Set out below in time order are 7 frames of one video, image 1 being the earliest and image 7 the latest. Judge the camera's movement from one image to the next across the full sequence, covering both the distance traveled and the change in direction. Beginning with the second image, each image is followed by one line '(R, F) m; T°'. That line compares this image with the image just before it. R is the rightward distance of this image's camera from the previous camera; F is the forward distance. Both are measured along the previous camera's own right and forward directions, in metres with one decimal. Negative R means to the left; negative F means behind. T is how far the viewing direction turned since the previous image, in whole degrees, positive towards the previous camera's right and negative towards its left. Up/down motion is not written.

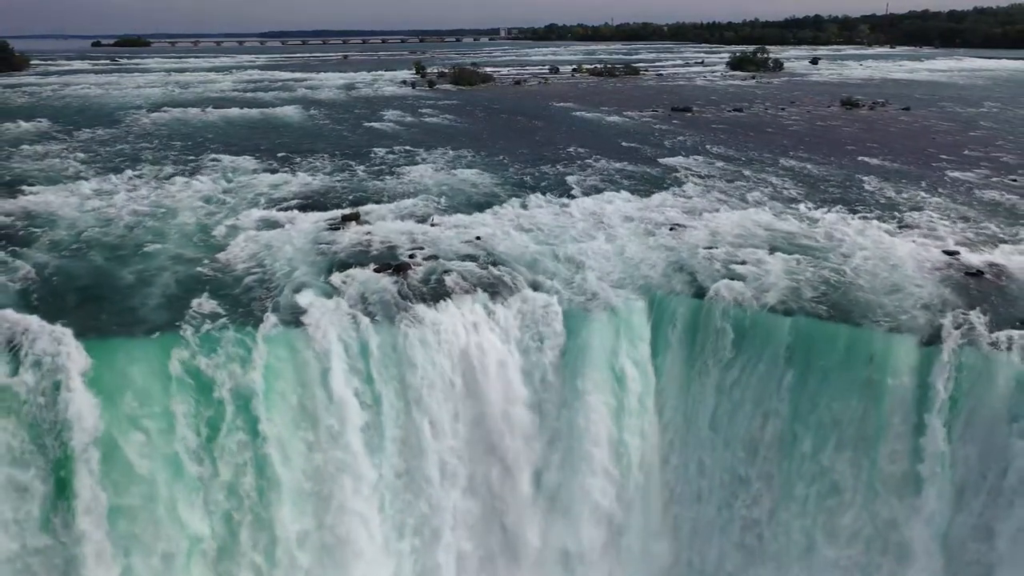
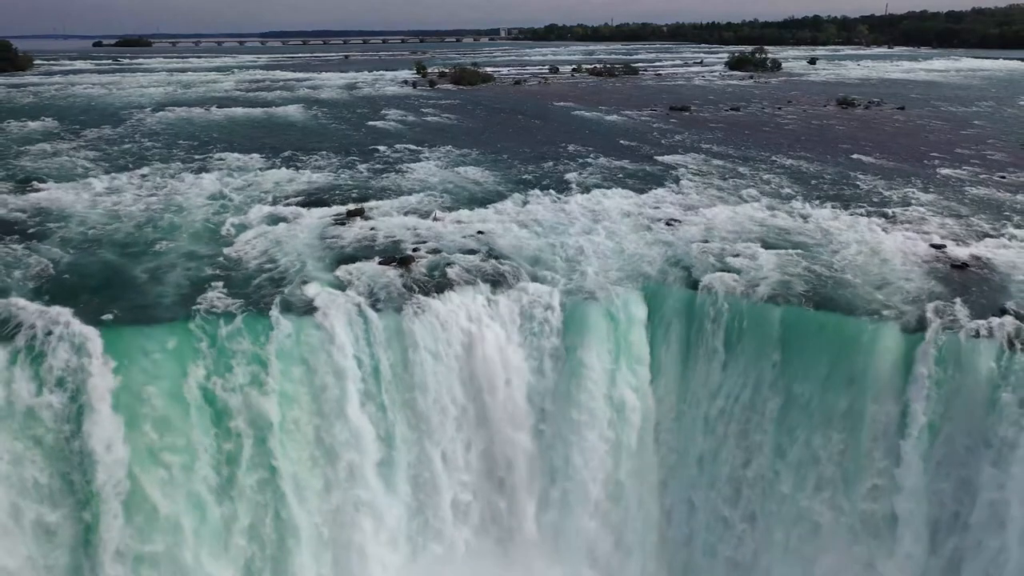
(0.0, -0.3) m; 0°
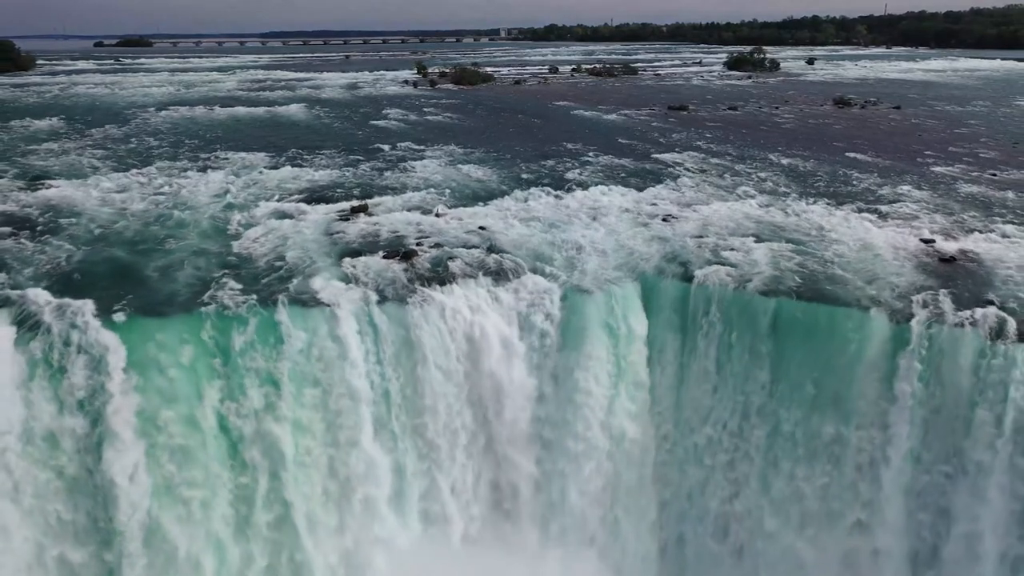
(0.0, -0.3) m; 0°
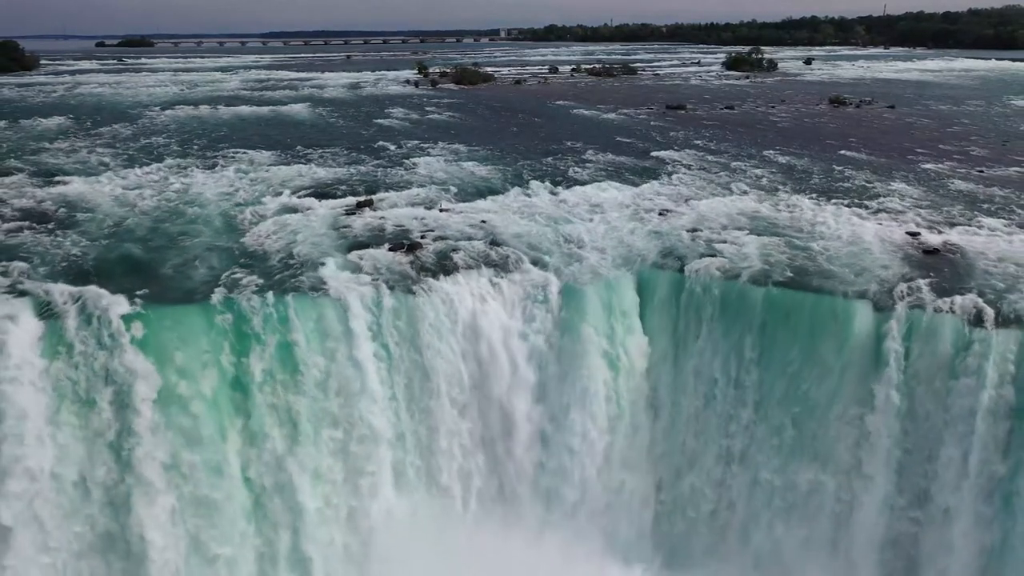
(0.0, -0.4) m; 0°
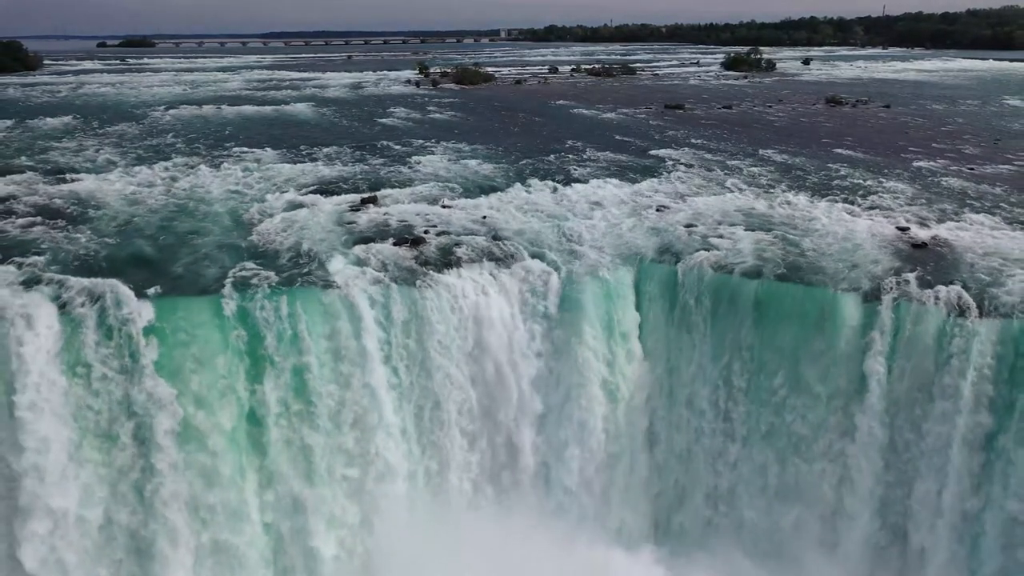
(0.0, -0.3) m; 0°
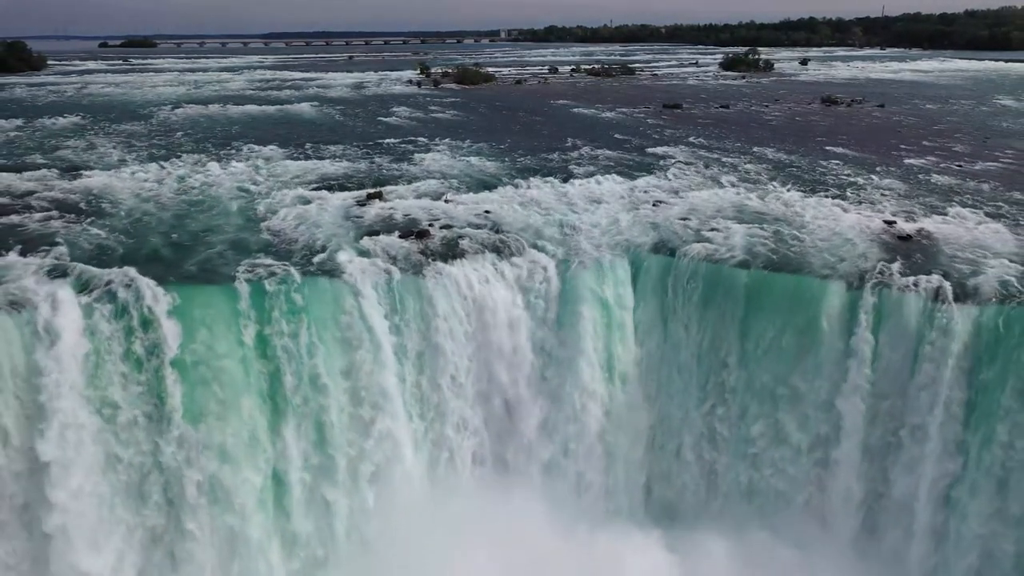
(0.0, -0.4) m; 0°
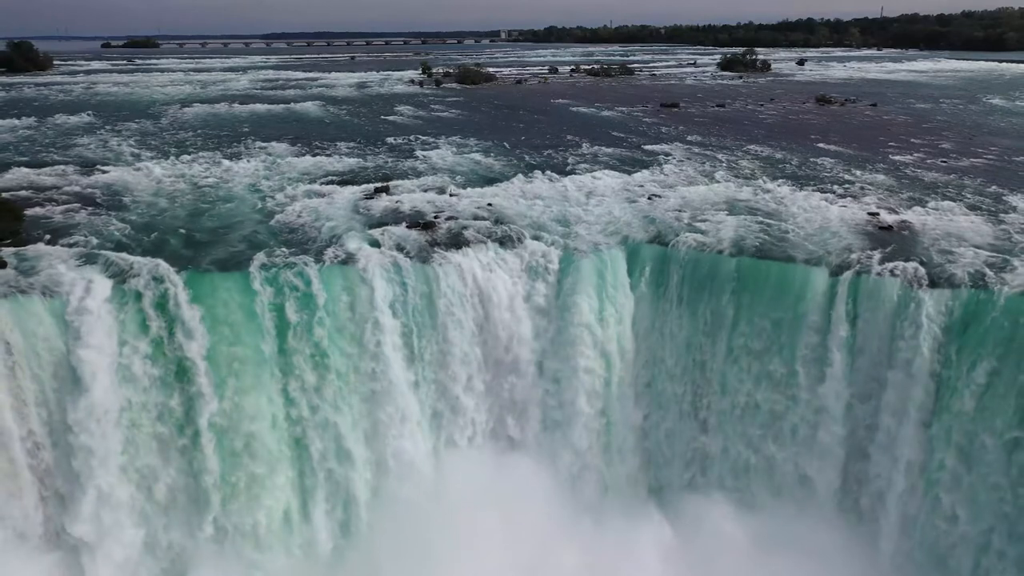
(0.0, -0.6) m; 0°
